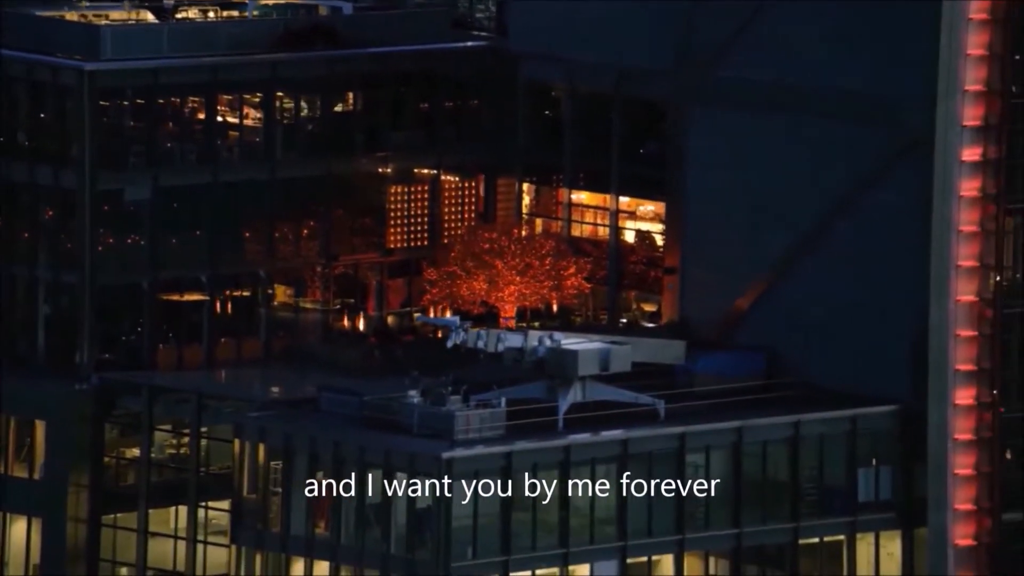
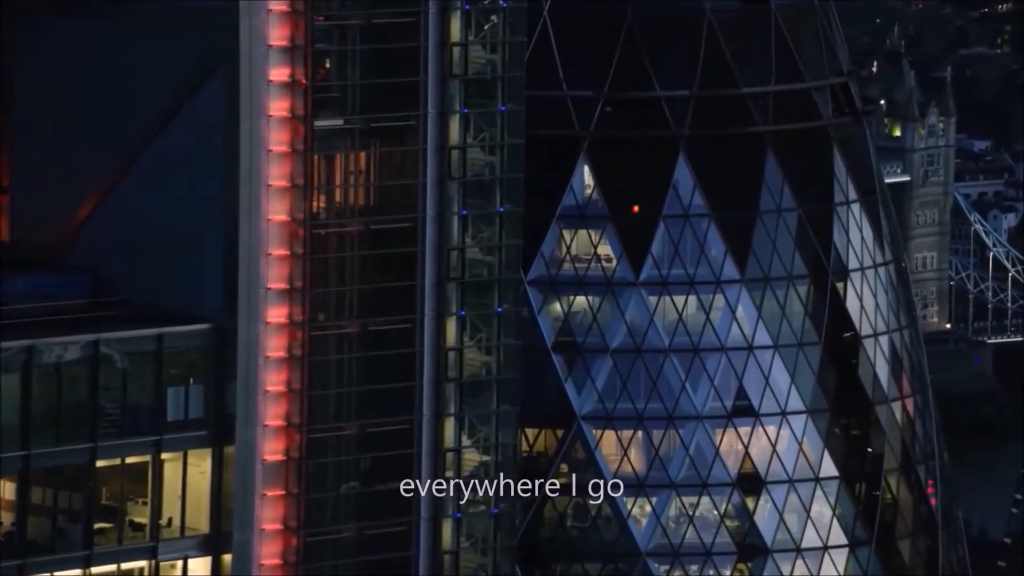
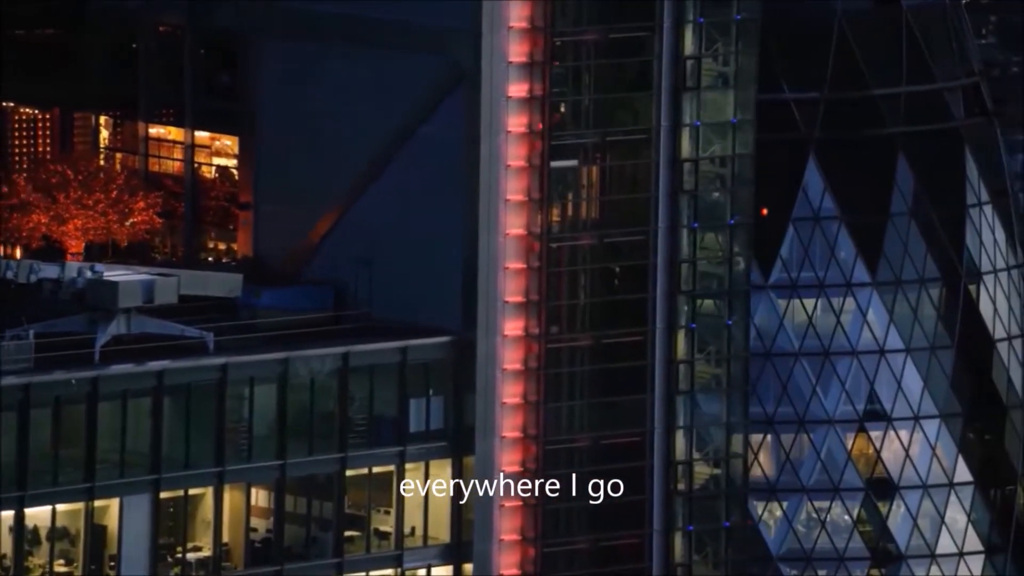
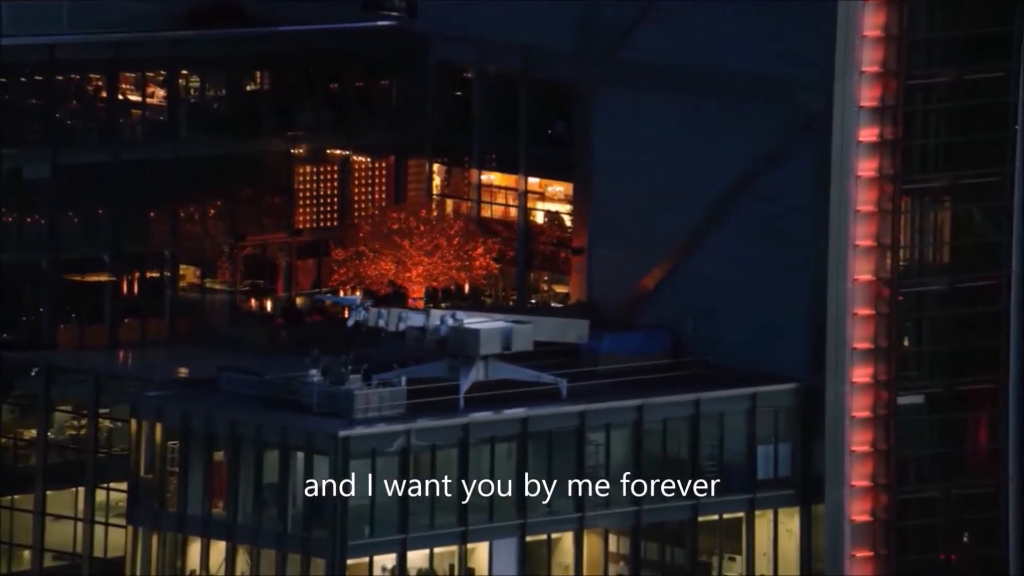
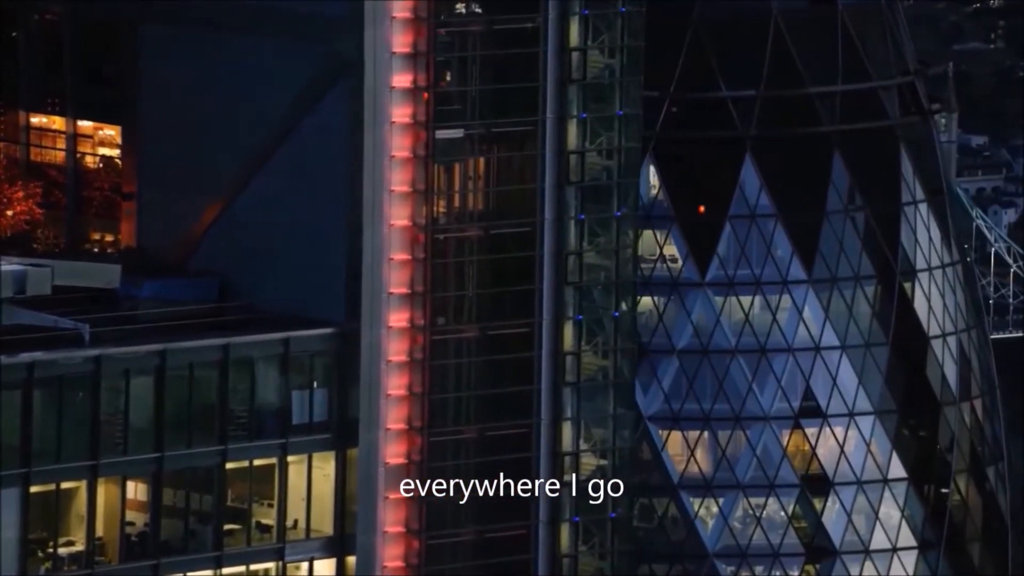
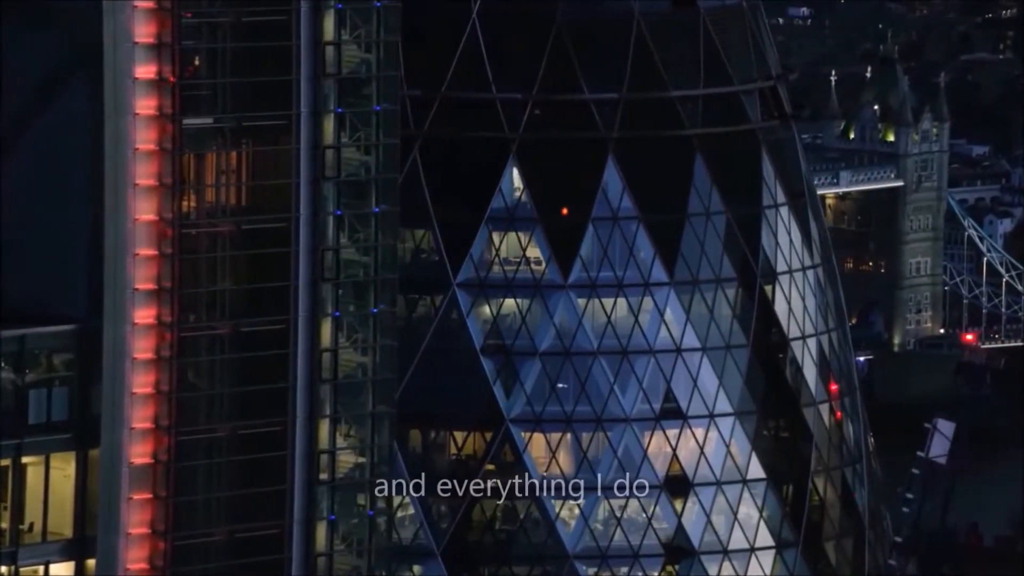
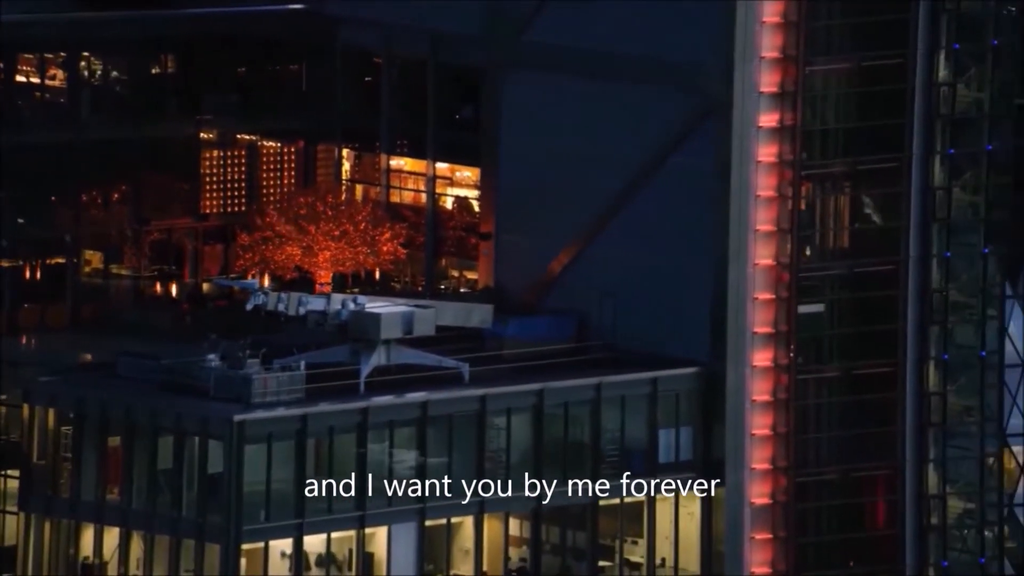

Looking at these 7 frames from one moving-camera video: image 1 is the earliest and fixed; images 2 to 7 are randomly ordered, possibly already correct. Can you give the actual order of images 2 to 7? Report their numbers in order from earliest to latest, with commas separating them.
4, 7, 3, 5, 2, 6
